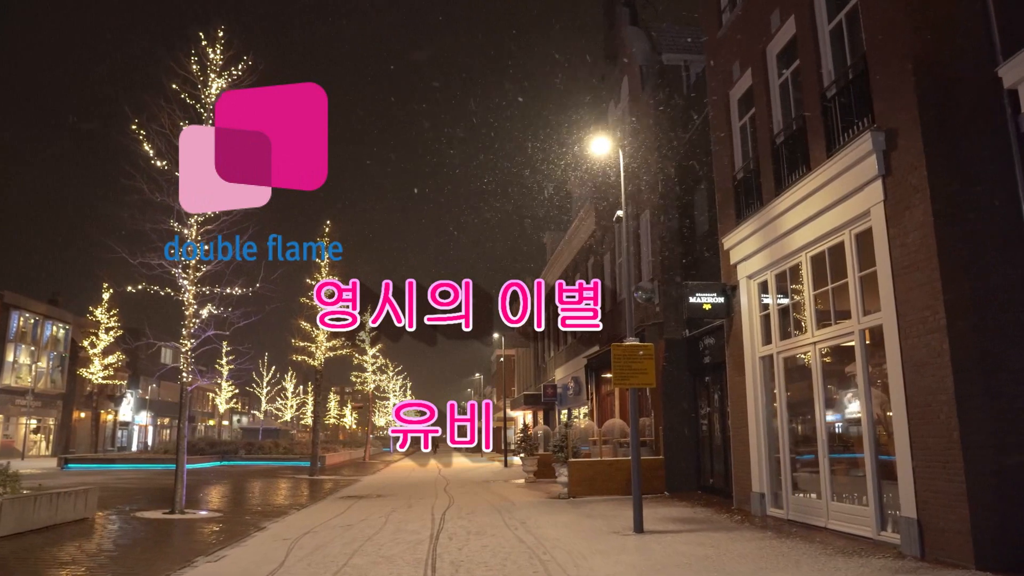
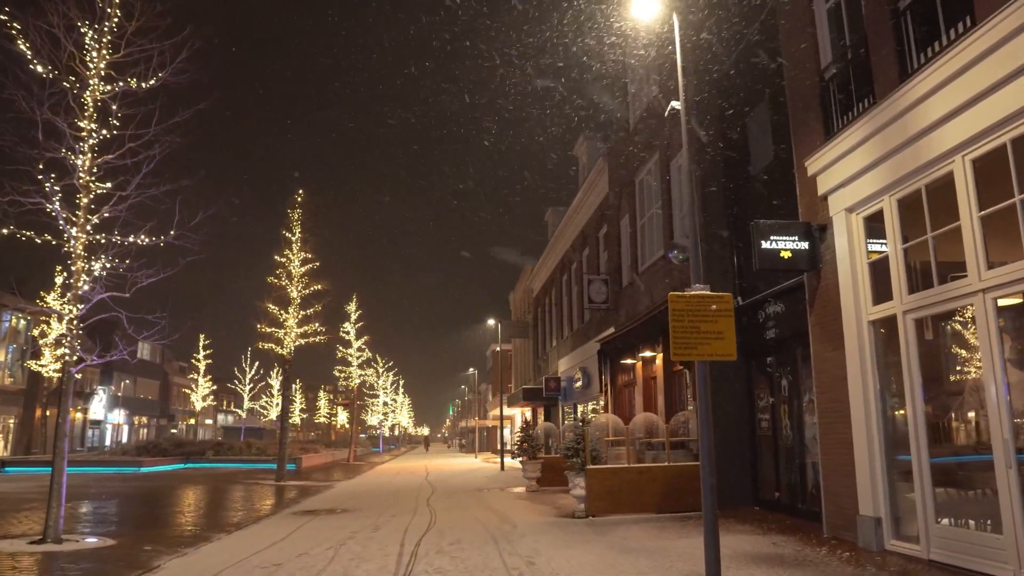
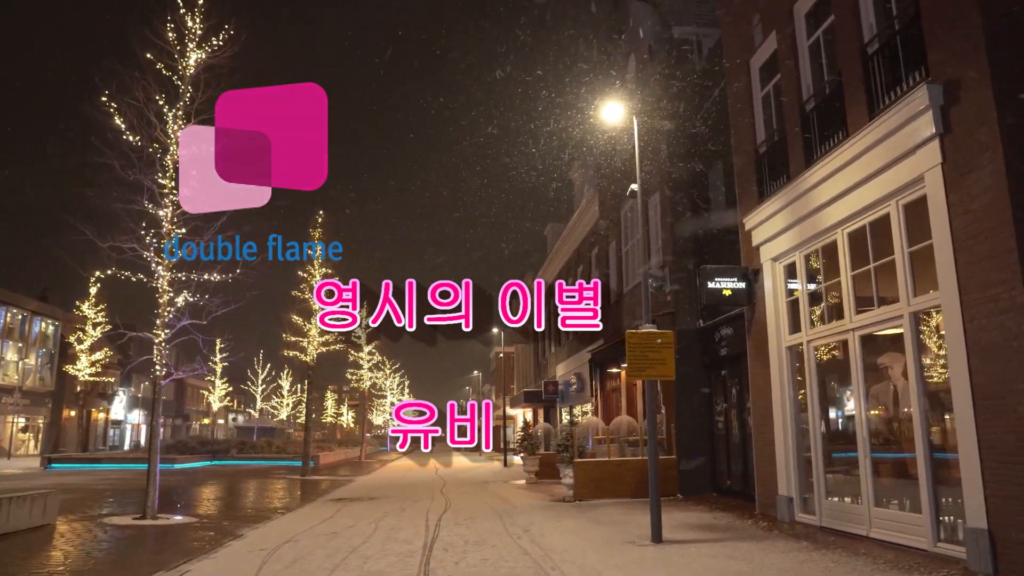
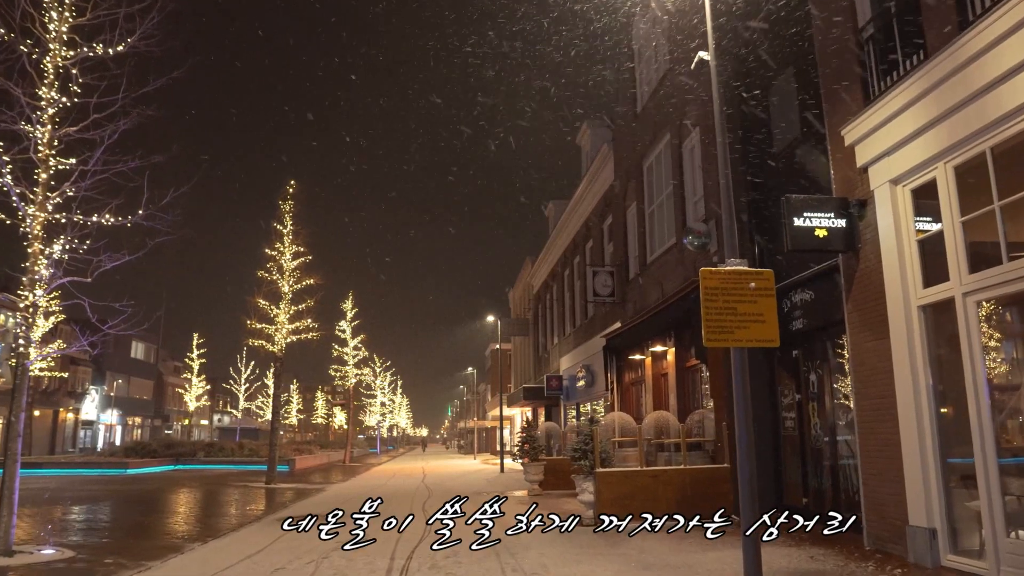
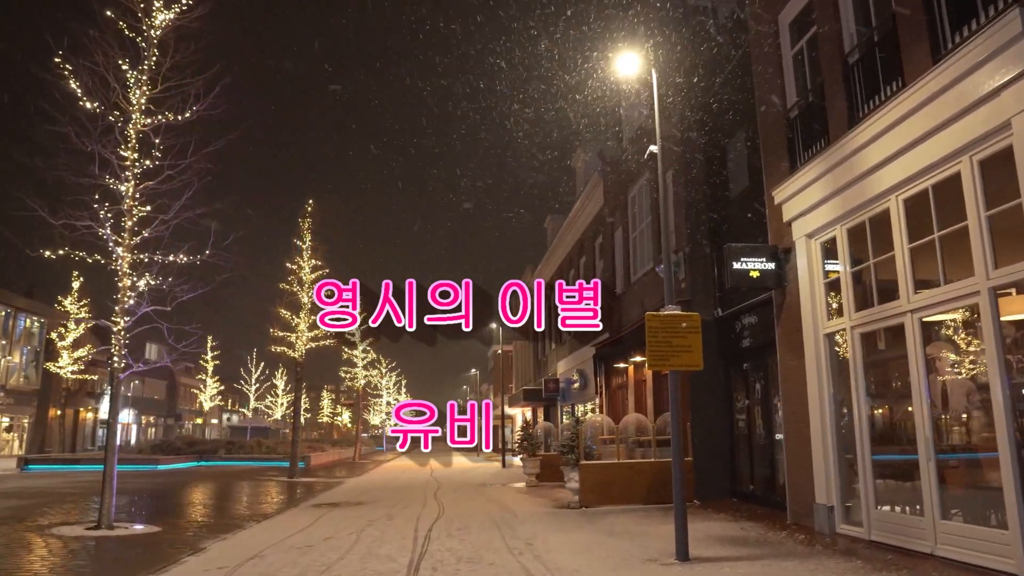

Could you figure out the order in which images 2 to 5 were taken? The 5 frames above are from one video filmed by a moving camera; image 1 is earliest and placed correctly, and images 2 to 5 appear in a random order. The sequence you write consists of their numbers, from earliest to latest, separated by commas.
3, 5, 2, 4
